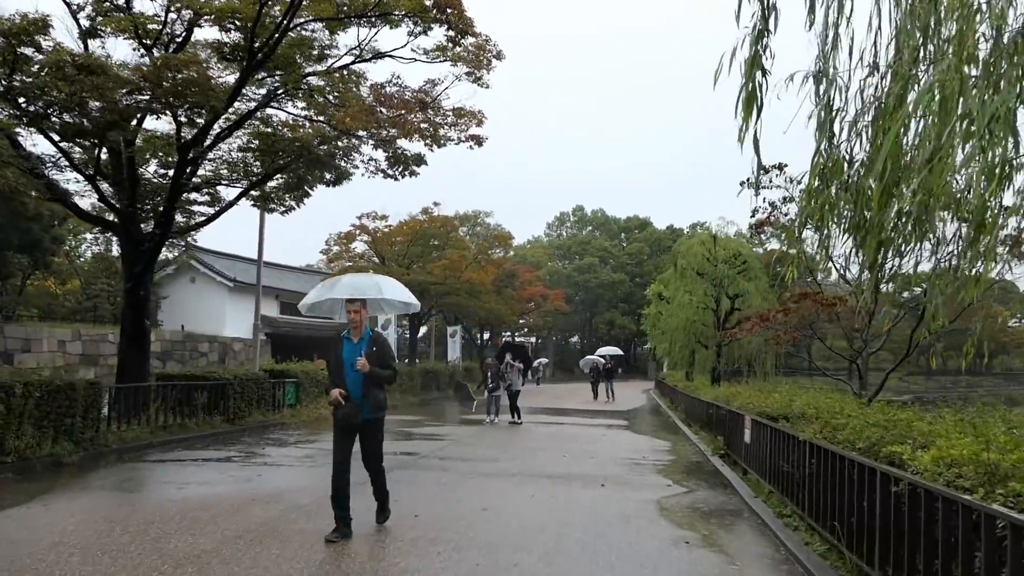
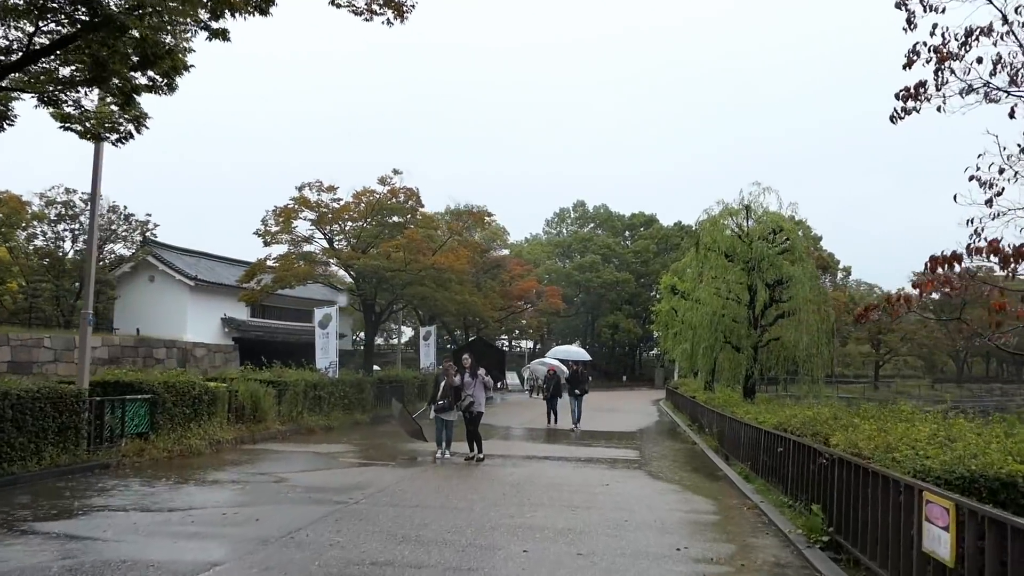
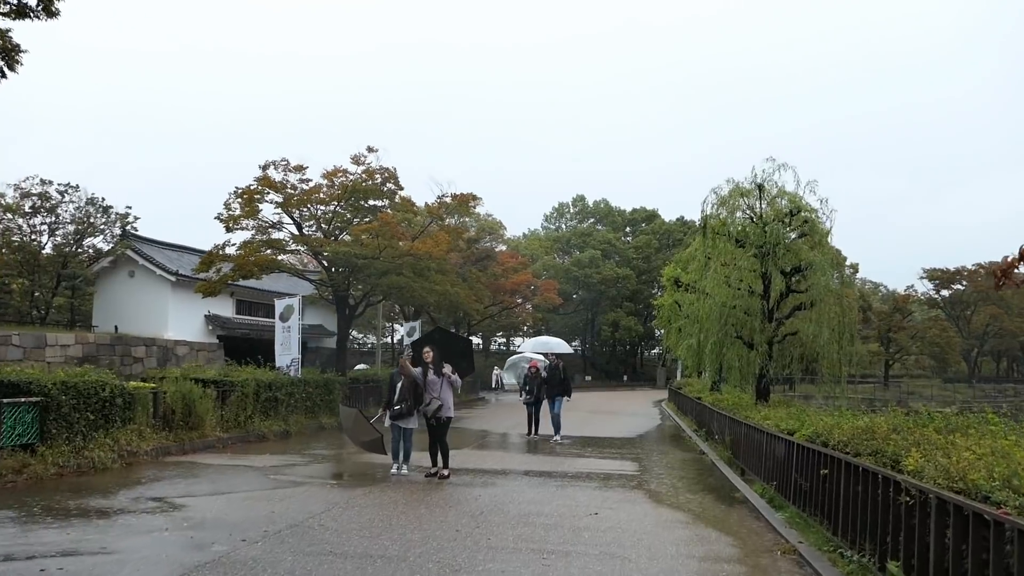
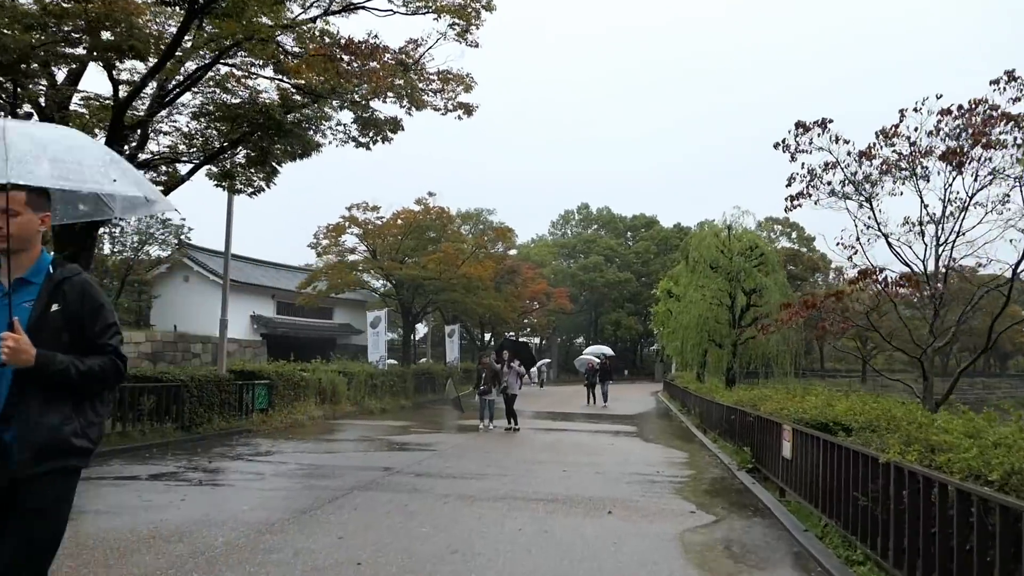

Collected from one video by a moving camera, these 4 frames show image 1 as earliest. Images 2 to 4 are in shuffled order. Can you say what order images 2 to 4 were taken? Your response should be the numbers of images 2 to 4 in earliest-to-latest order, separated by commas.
4, 2, 3
